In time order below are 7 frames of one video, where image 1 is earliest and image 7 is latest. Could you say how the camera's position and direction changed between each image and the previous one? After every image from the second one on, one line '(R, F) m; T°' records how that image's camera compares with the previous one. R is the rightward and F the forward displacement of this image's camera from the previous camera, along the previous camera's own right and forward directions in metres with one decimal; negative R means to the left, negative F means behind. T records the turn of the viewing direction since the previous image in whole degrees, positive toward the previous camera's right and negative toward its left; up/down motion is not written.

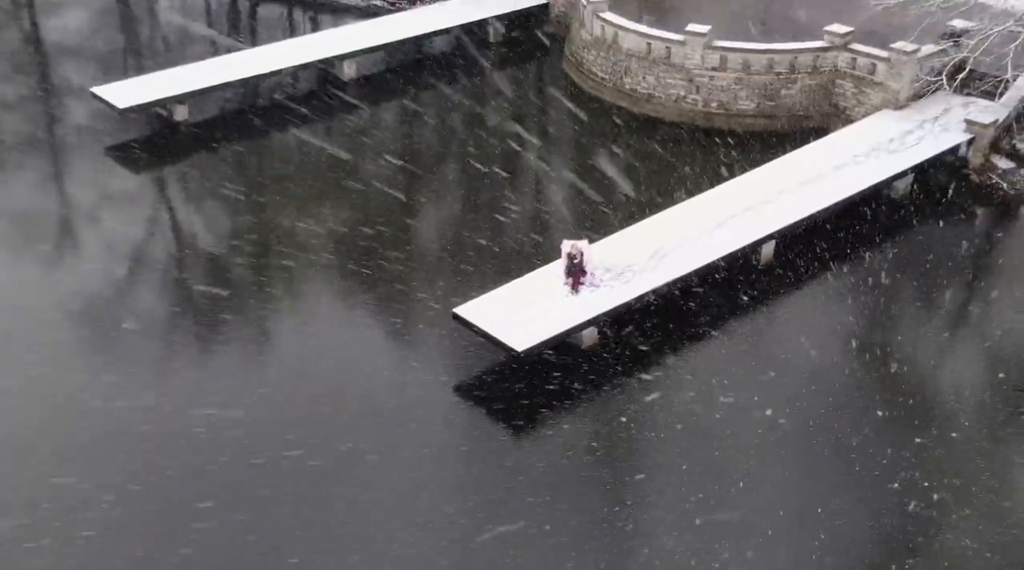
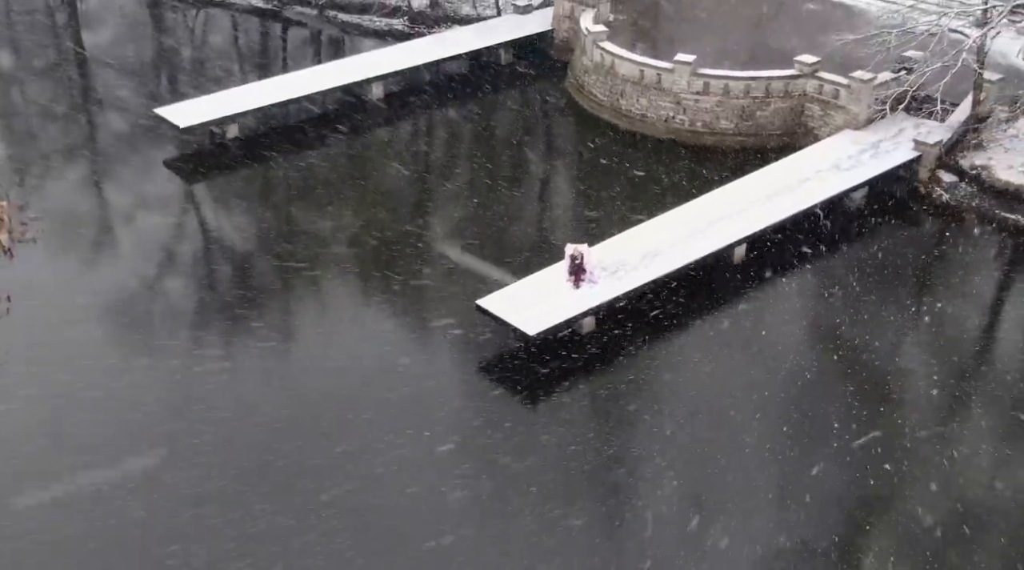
(-0.1, -2.2) m; 0°
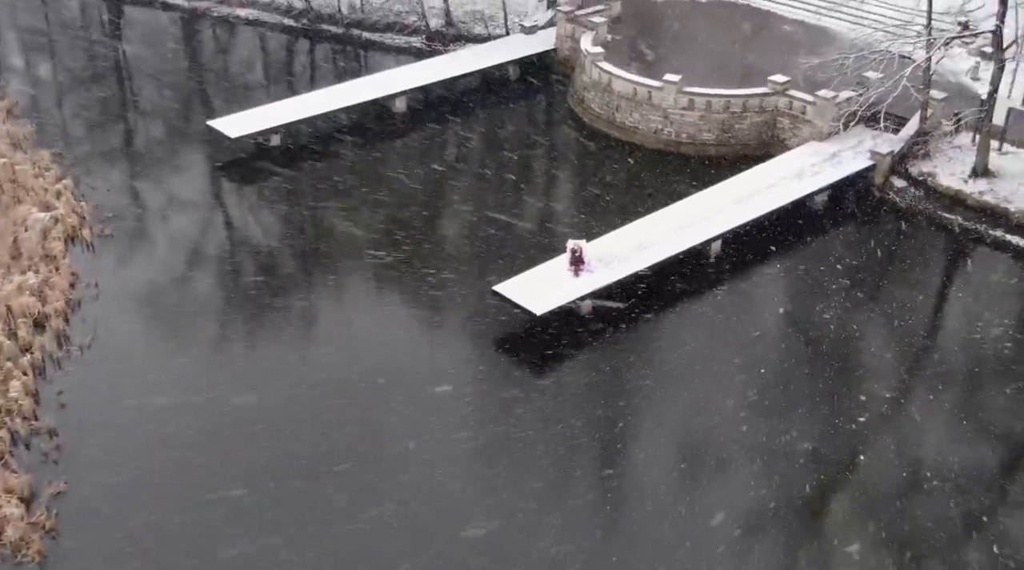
(-0.1, -2.4) m; 0°
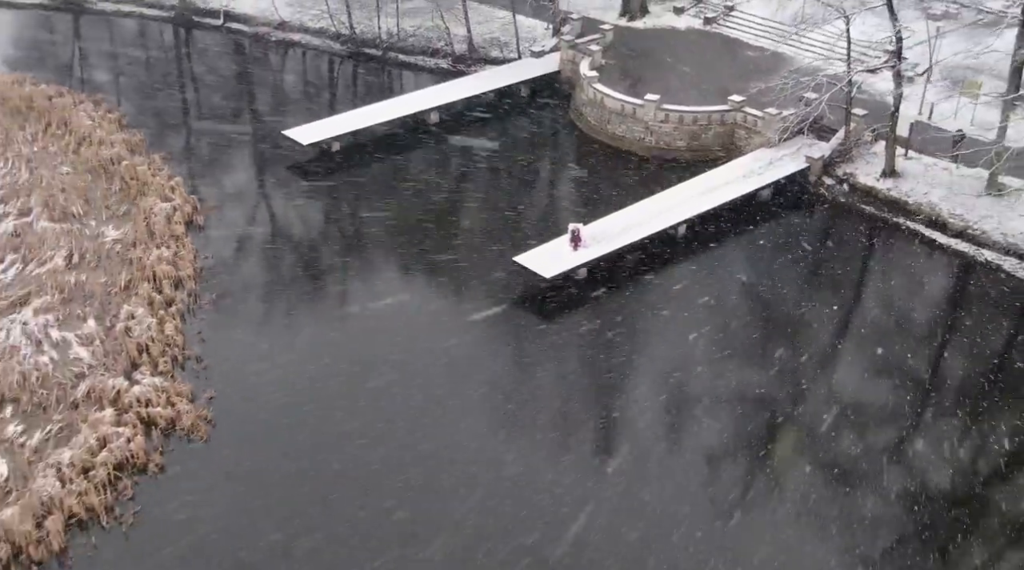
(-0.3, -5.1) m; 0°
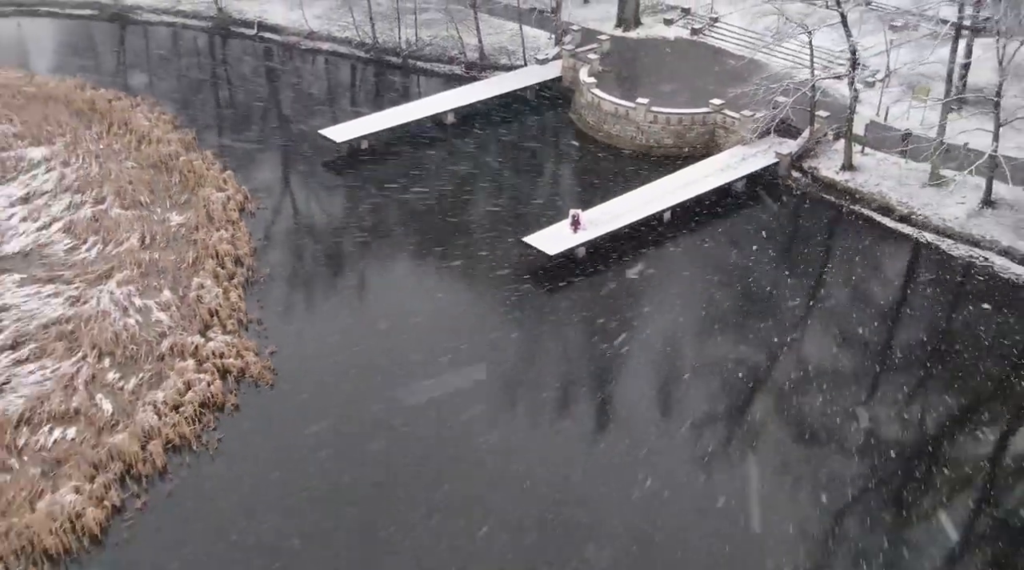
(-0.2, -3.5) m; 0°
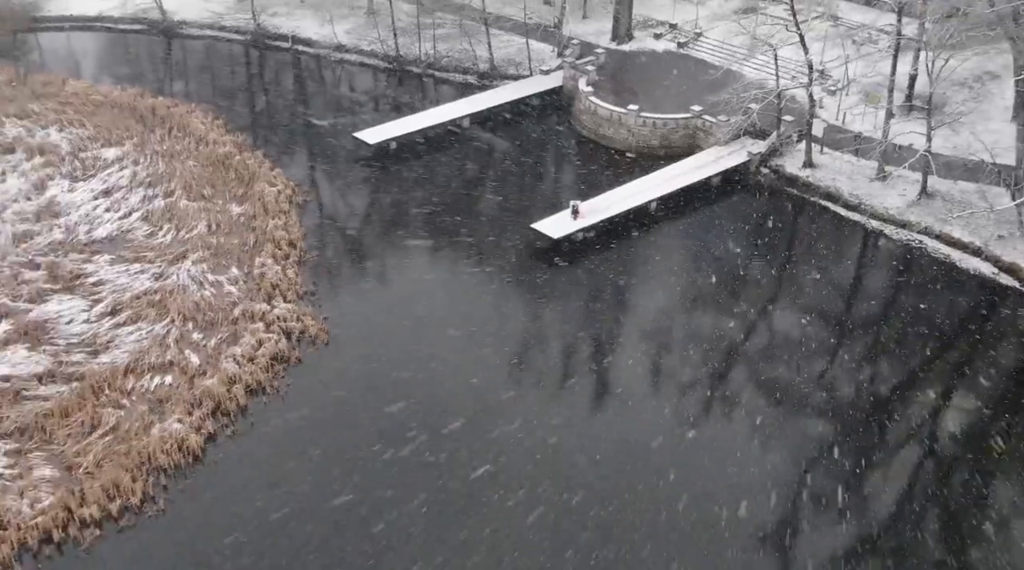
(-0.2, -4.4) m; 0°
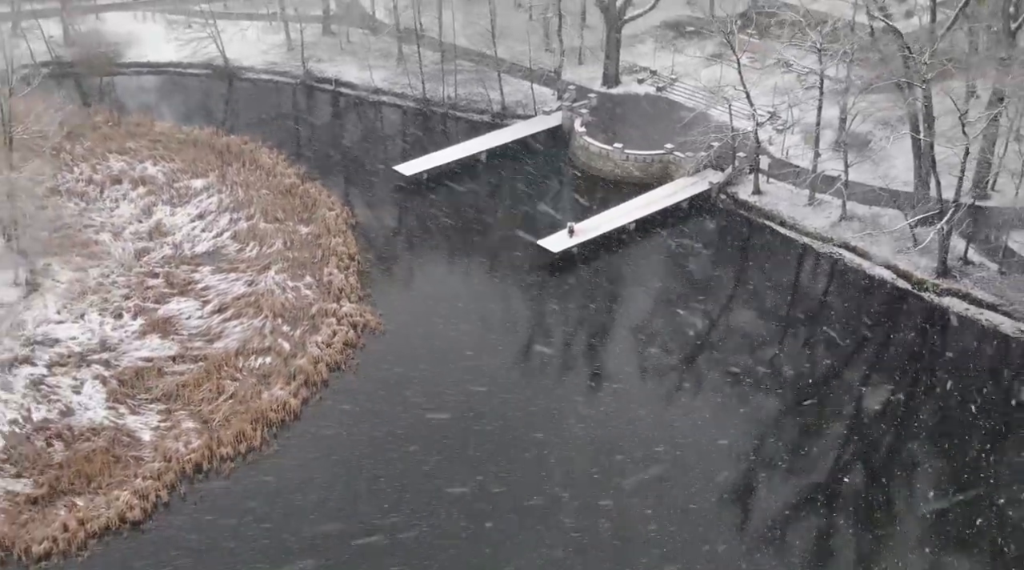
(-0.2, -7.9) m; 0°
